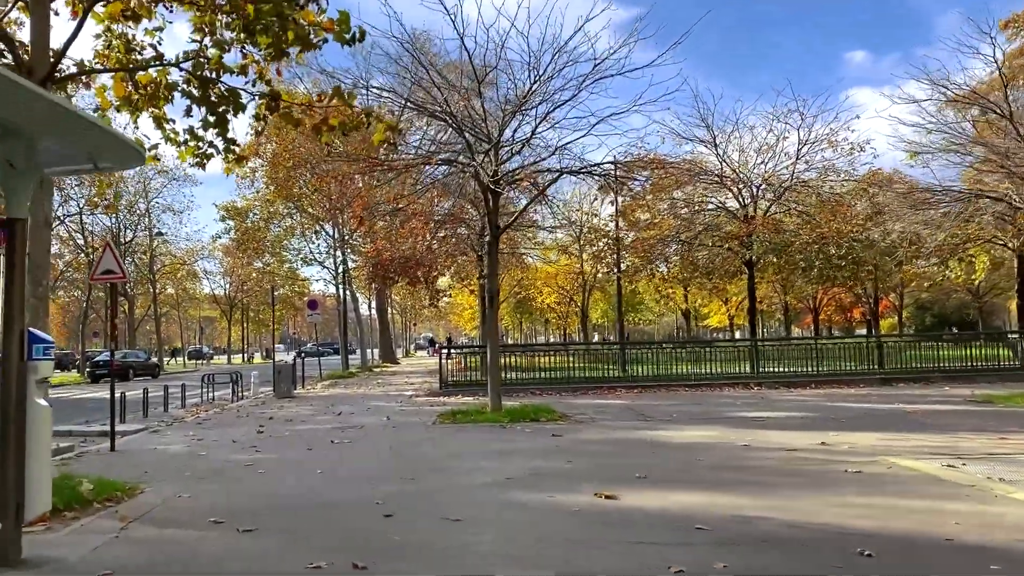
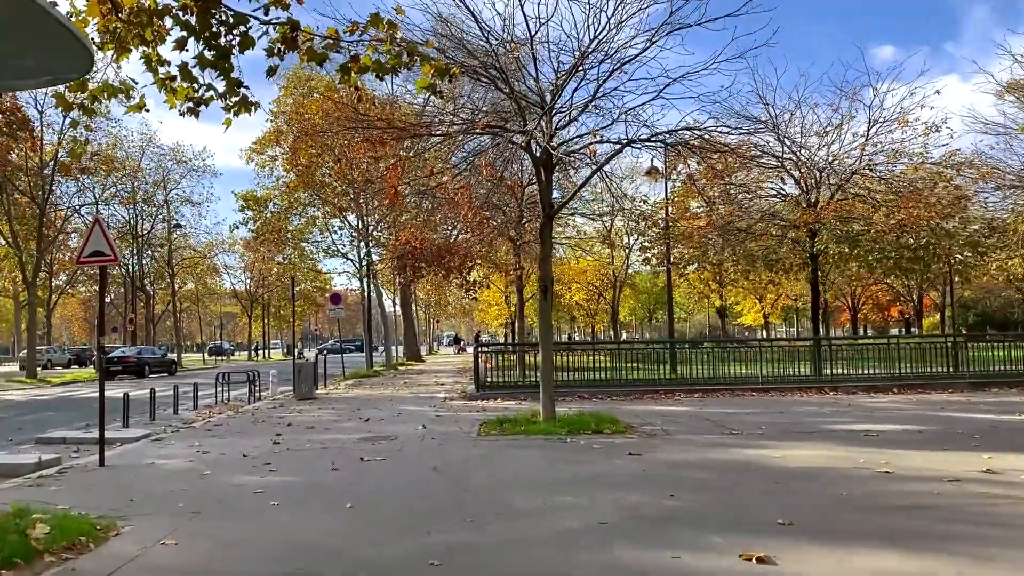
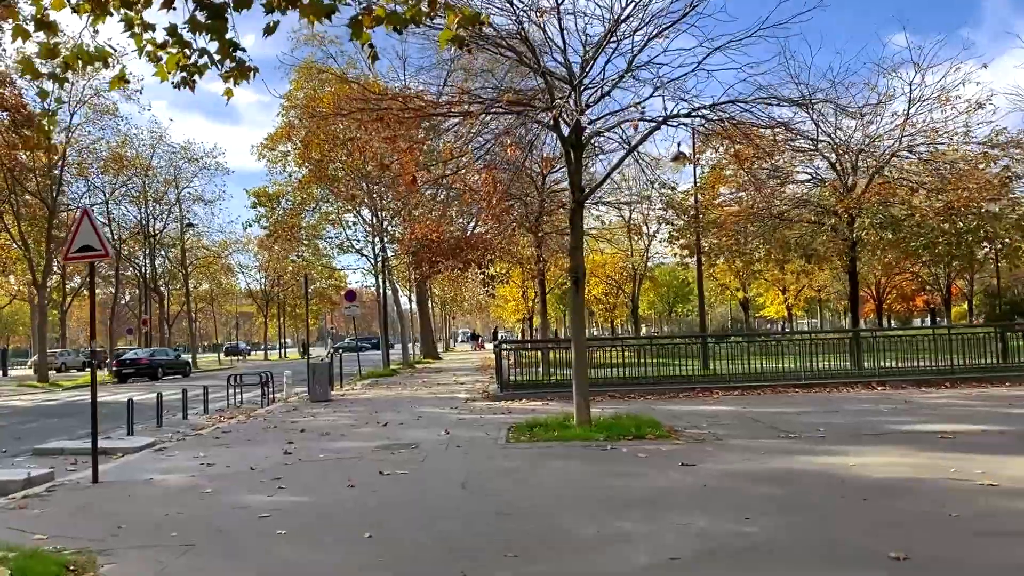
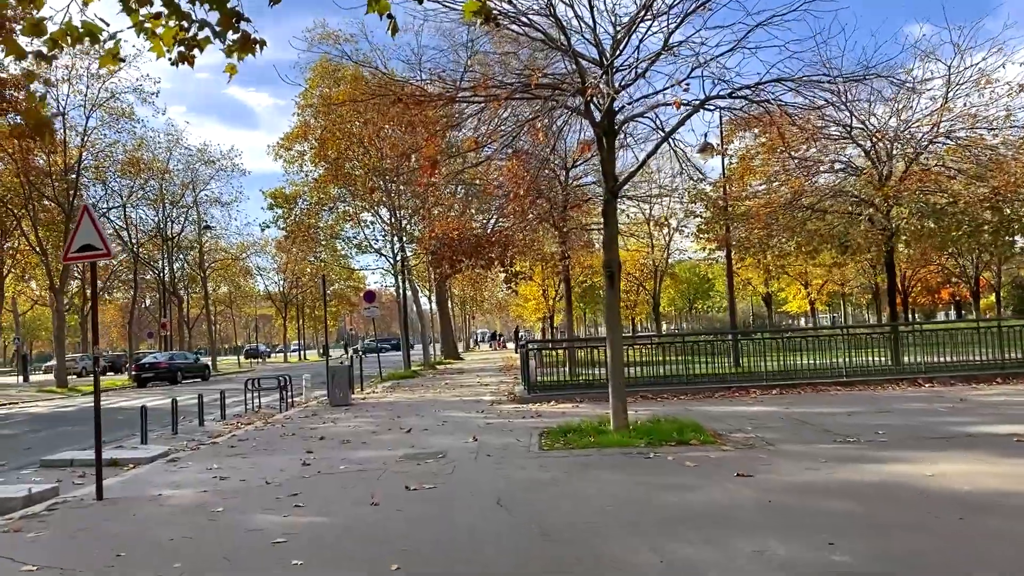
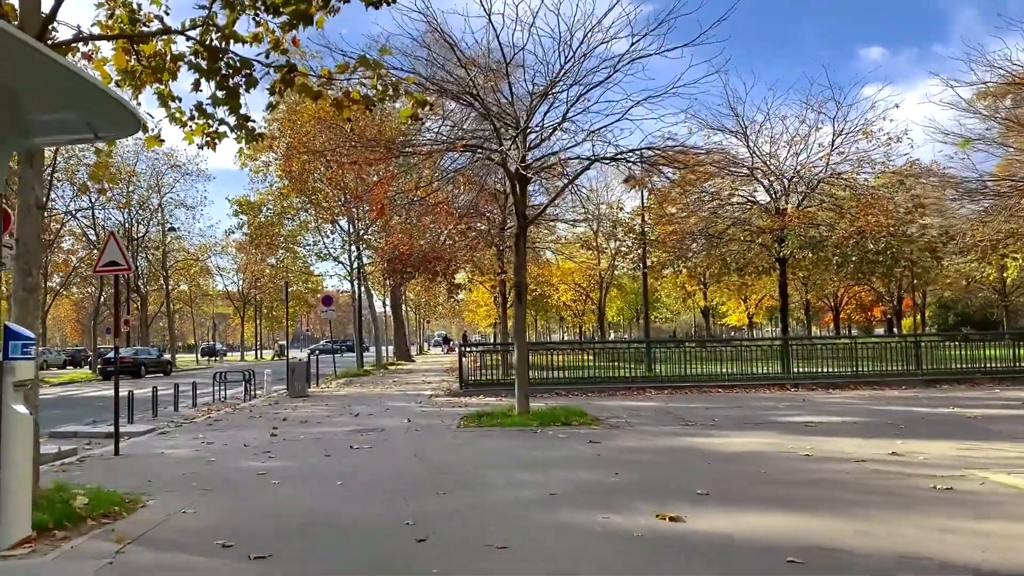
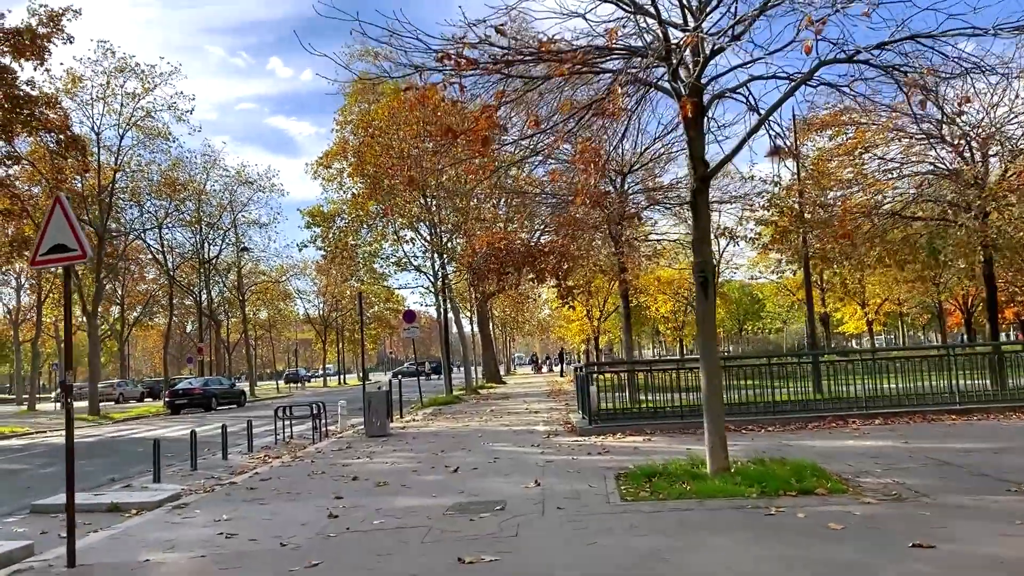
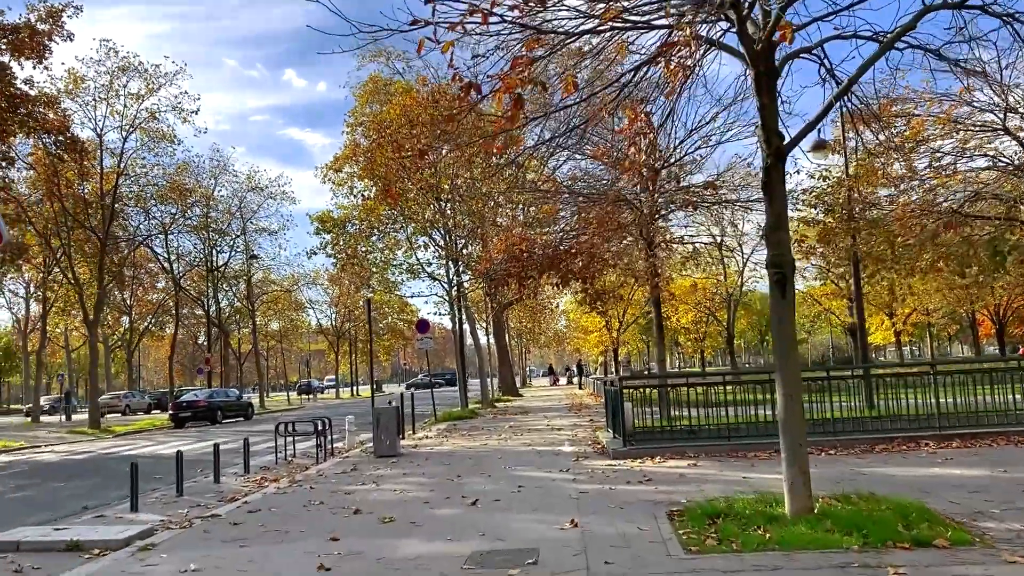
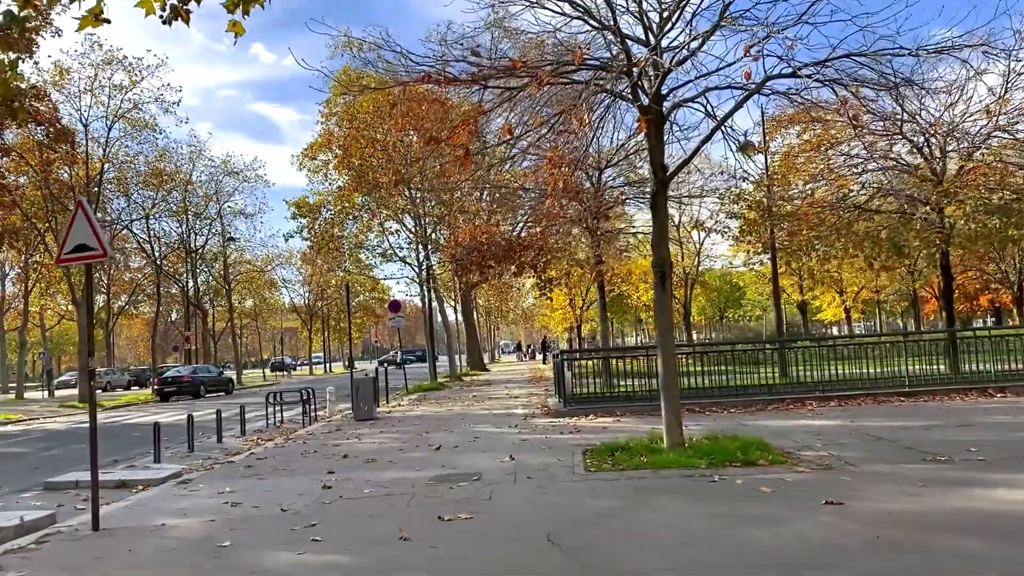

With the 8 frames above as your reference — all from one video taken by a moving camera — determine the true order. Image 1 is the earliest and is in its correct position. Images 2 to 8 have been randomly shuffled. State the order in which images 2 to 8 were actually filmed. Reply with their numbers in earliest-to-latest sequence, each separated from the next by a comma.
5, 2, 3, 4, 8, 6, 7
